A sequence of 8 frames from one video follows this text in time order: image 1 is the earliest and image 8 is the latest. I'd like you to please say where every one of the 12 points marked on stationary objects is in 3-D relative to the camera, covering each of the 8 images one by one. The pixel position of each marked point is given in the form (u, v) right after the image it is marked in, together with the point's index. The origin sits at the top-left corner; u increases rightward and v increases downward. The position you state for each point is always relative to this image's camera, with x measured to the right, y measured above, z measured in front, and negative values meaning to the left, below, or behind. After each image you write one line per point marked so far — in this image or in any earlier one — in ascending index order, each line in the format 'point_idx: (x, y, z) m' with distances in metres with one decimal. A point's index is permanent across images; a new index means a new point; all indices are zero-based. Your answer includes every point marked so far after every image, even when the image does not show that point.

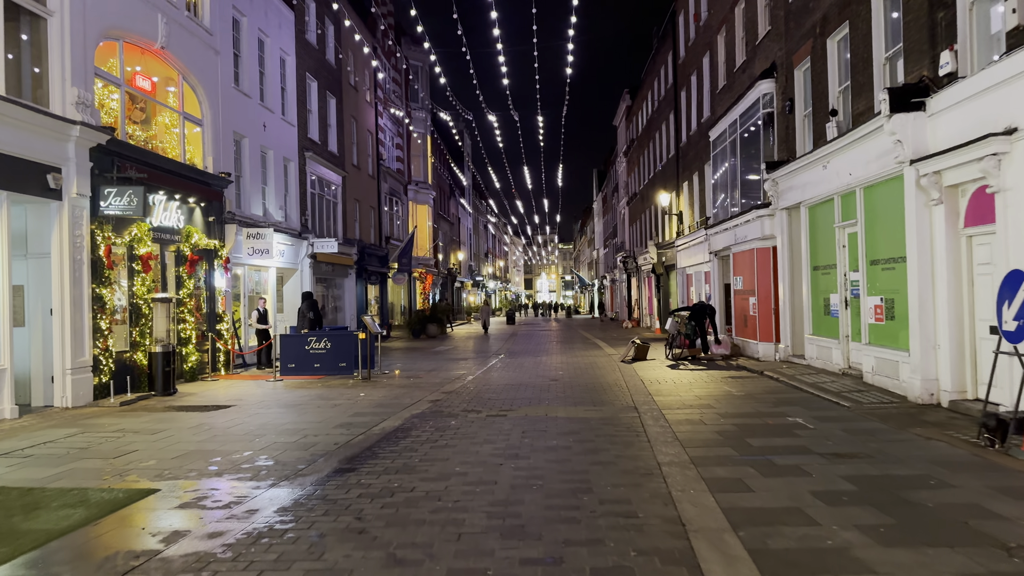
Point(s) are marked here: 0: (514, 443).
0: (0.0, -1.6, +8.0) m
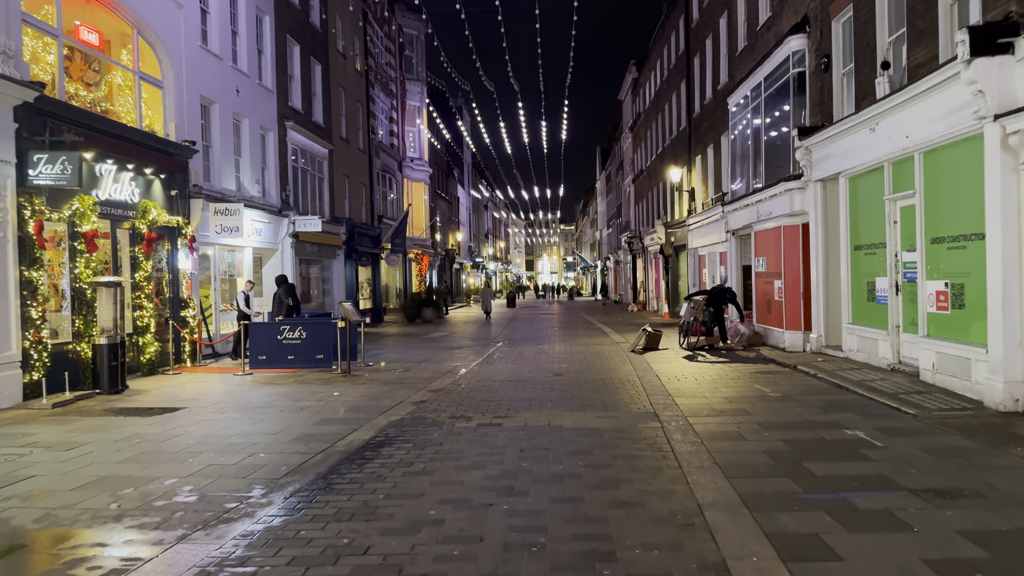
0: (0.0, -1.5, +6.3) m
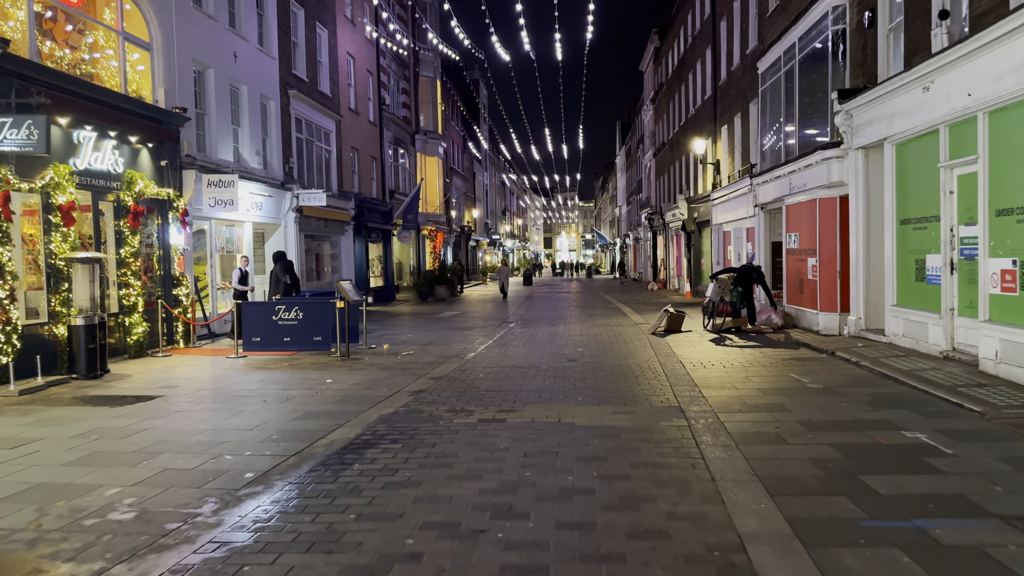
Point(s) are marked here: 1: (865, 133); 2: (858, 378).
0: (0.0, -1.3, +5.3) m
1: (+5.5, +2.4, +12.1) m
2: (+4.1, -1.1, +9.3) m
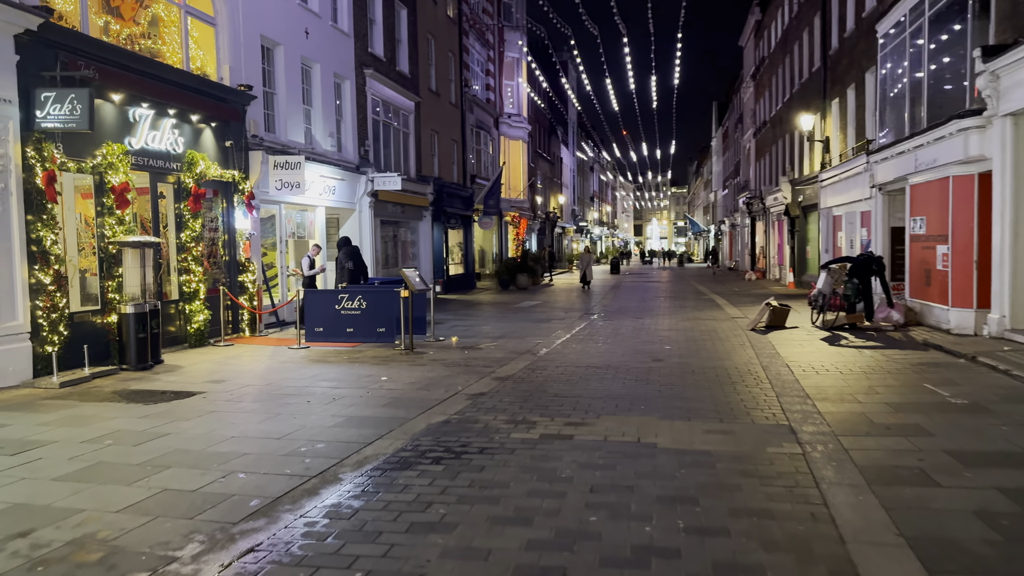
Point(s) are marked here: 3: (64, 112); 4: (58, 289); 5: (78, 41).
0: (+0.3, -1.3, +4.1) m
1: (+6.6, +2.5, +10.2) m
2: (+4.9, -1.0, +7.6) m
3: (-5.2, +2.0, +9.0) m
4: (-5.5, 0.0, +9.4) m
5: (-5.4, +3.1, +9.6) m
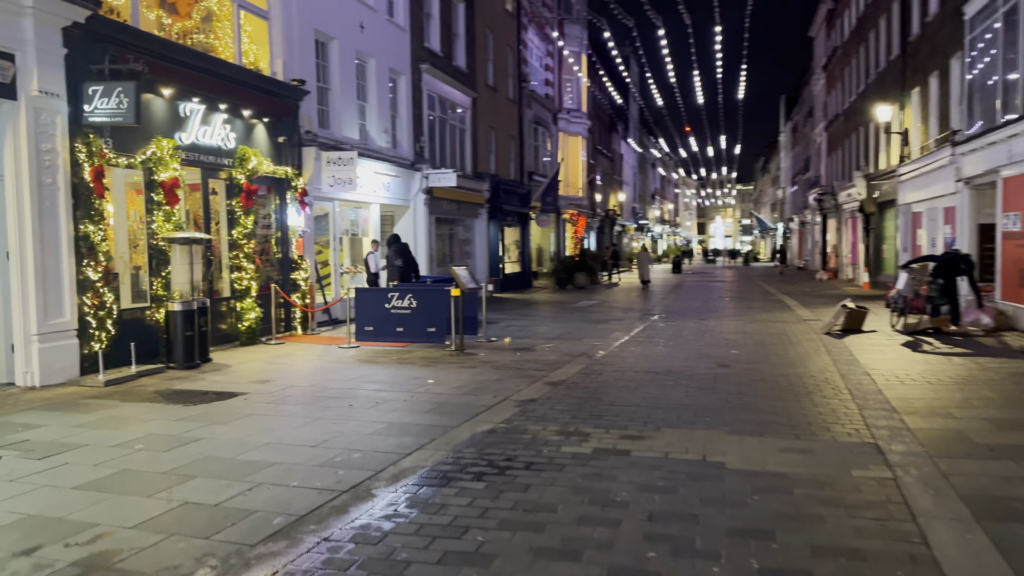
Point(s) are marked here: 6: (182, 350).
0: (+0.5, -1.3, +3.6) m
1: (+7.3, +2.5, +9.1) m
2: (+5.3, -1.0, +6.7) m
3: (-4.6, +2.1, +8.9) m
4: (-4.8, 0.0, +9.3) m
5: (-4.7, +3.1, +9.5) m
6: (-4.2, -0.8, +9.9) m
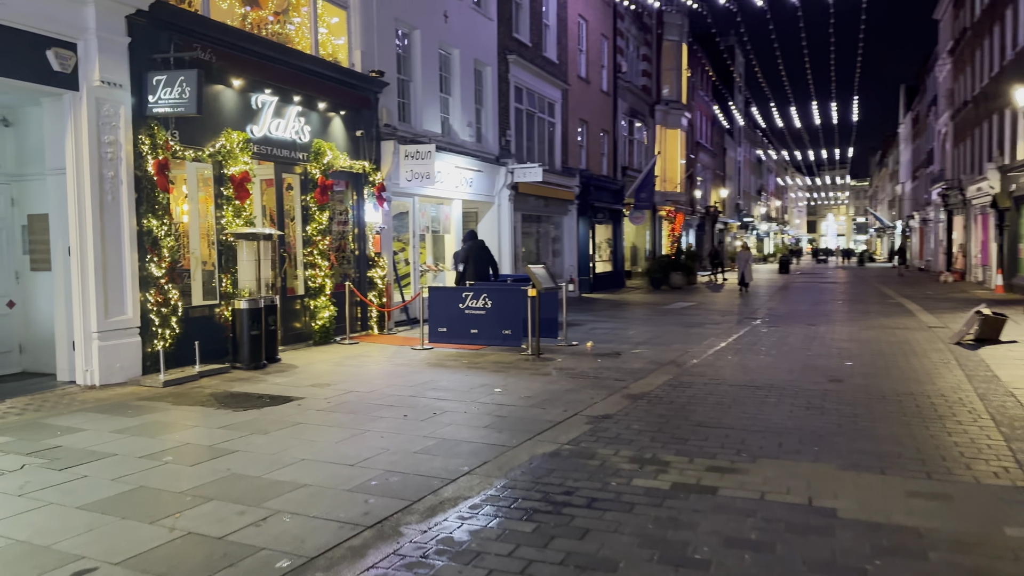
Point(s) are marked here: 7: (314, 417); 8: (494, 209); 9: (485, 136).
0: (+0.6, -1.3, +2.7) m
1: (+8.1, +2.4, +7.3) m
2: (+5.8, -1.1, +5.1) m
3: (-3.7, +2.1, +8.5) m
4: (-4.0, +0.1, +9.0) m
5: (-3.7, +3.1, +9.2) m
6: (-3.2, -0.8, +9.5) m
7: (-1.7, -1.1, +6.8) m
8: (-0.4, +1.8, +17.6) m
9: (-0.6, +3.4, +17.2) m
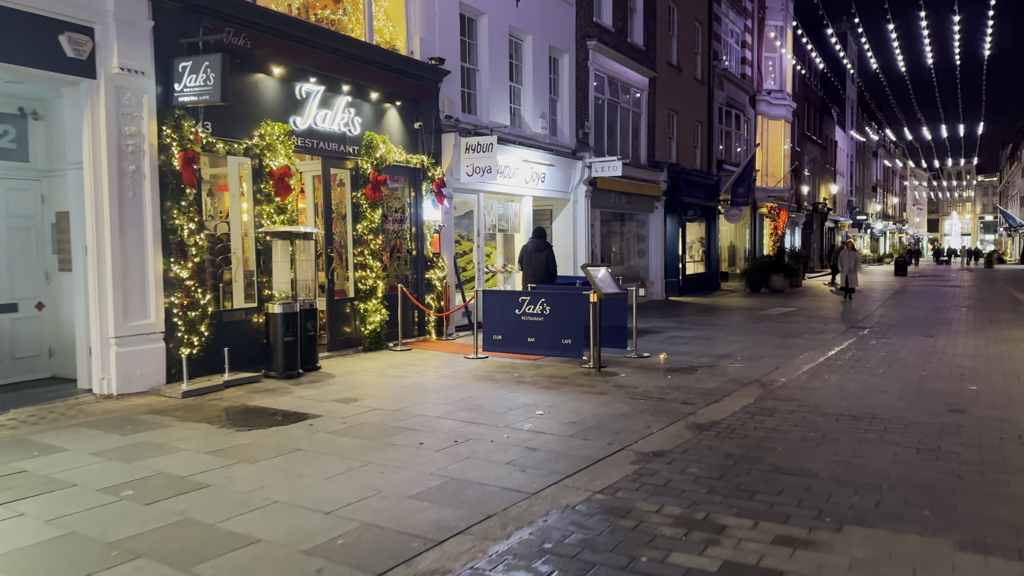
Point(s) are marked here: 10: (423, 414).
0: (+0.3, -1.4, +1.5) m
1: (+8.3, +2.3, +5.2) m
2: (+5.8, -1.2, +3.3) m
3: (-3.2, +2.1, +7.9) m
4: (-3.4, 0.0, +8.4) m
5: (-3.1, +3.1, +8.5) m
6: (-2.6, -0.8, +8.8) m
7: (-1.5, -1.2, +5.9) m
8: (+1.2, +1.7, +16.4) m
9: (+1.0, +3.3, +16.1) m
10: (-0.8, -1.1, +6.9) m
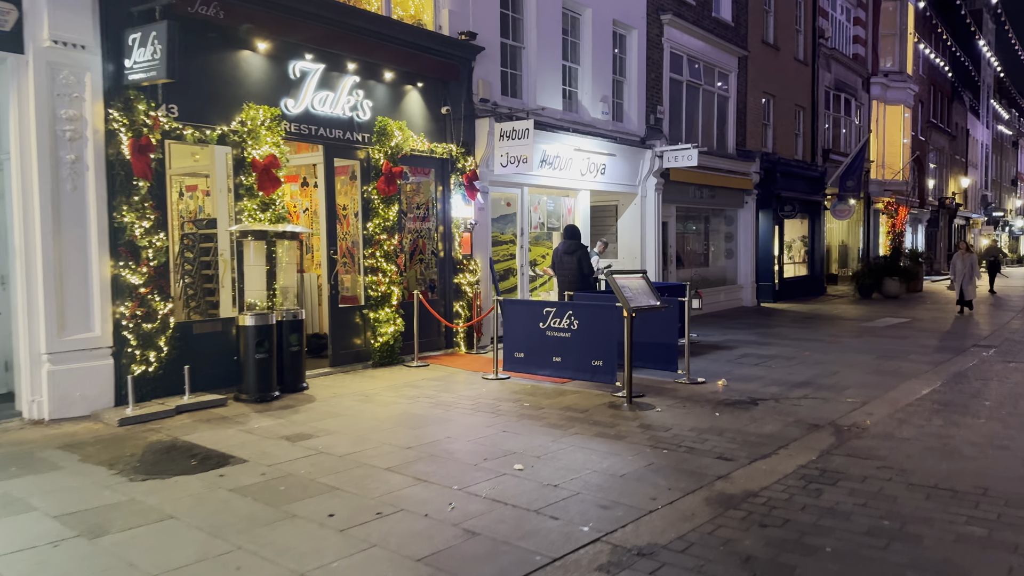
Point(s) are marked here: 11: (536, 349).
0: (-0.6, -1.5, 0.0) m
1: (+7.9, +2.1, +2.5) m
2: (+5.1, -1.4, +1.0) m
3: (-3.2, +2.0, +6.8) m
4: (-3.3, 0.0, +7.3) m
5: (-3.0, +3.0, +7.4) m
6: (-2.5, -0.9, +7.6) m
7: (-1.8, -1.3, +4.6) m
8: (+2.4, +1.6, +14.6) m
9: (+2.1, +3.2, +14.3) m
10: (-1.0, -1.2, +5.4) m
11: (+0.3, -0.7, +8.5) m
